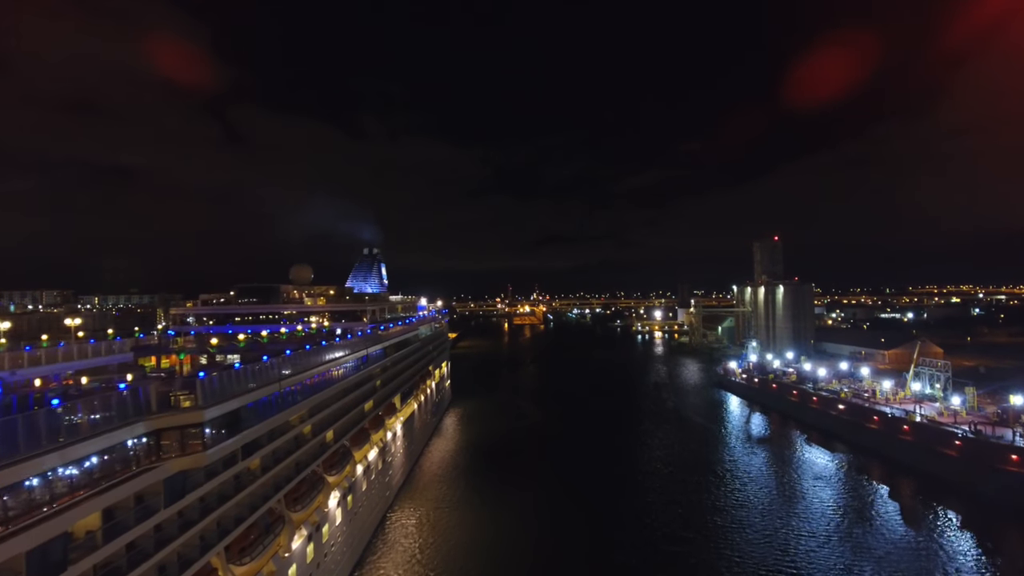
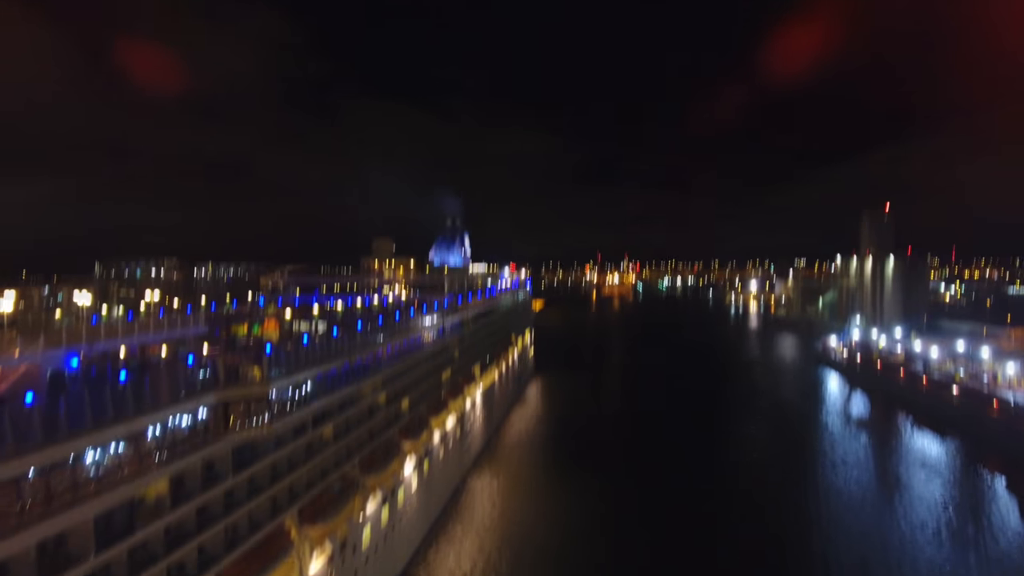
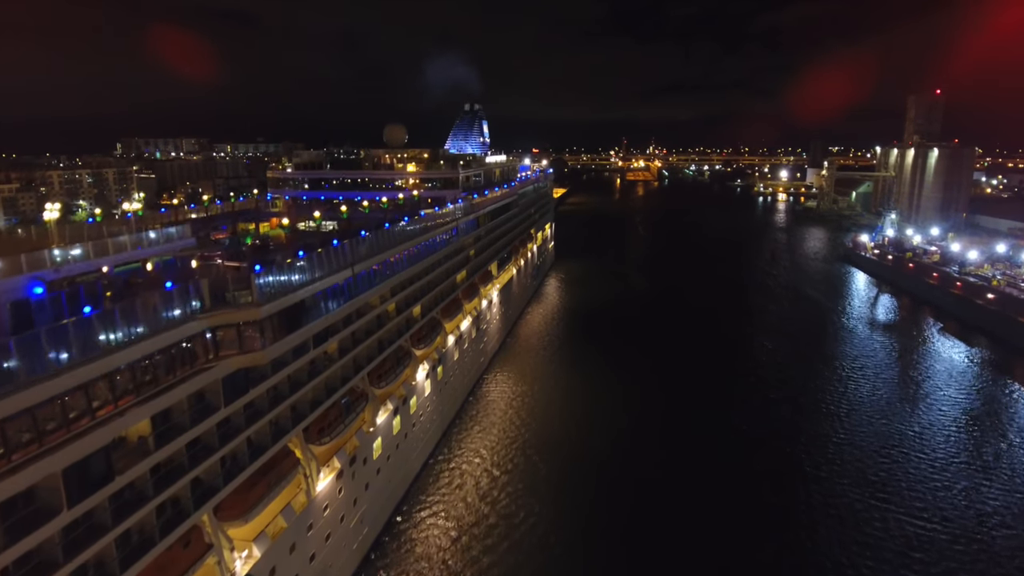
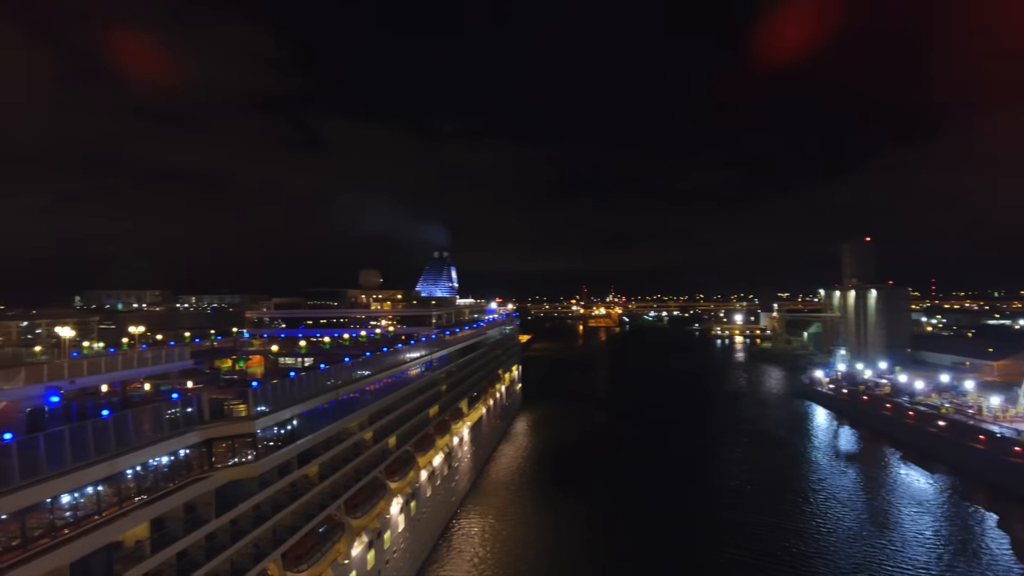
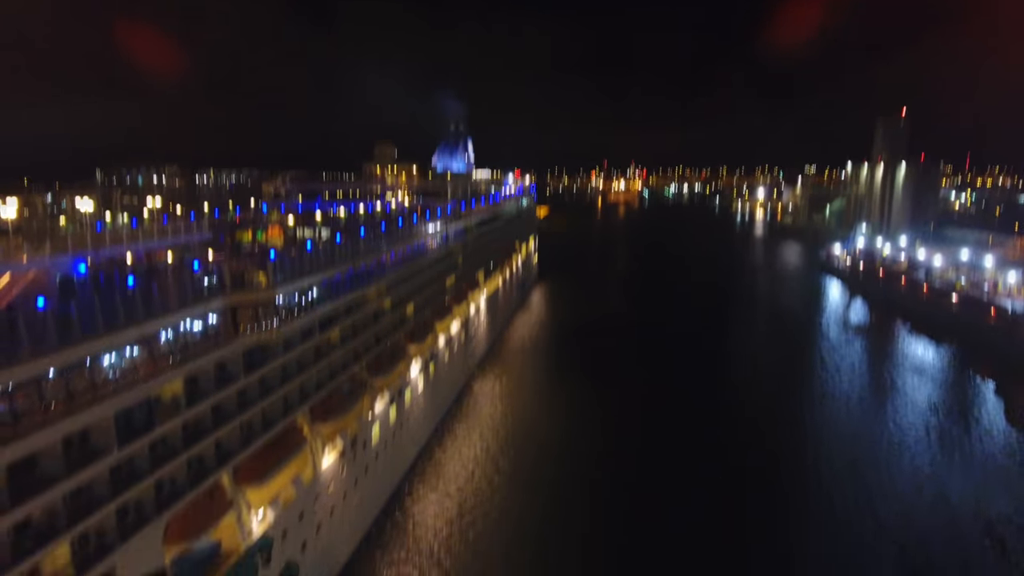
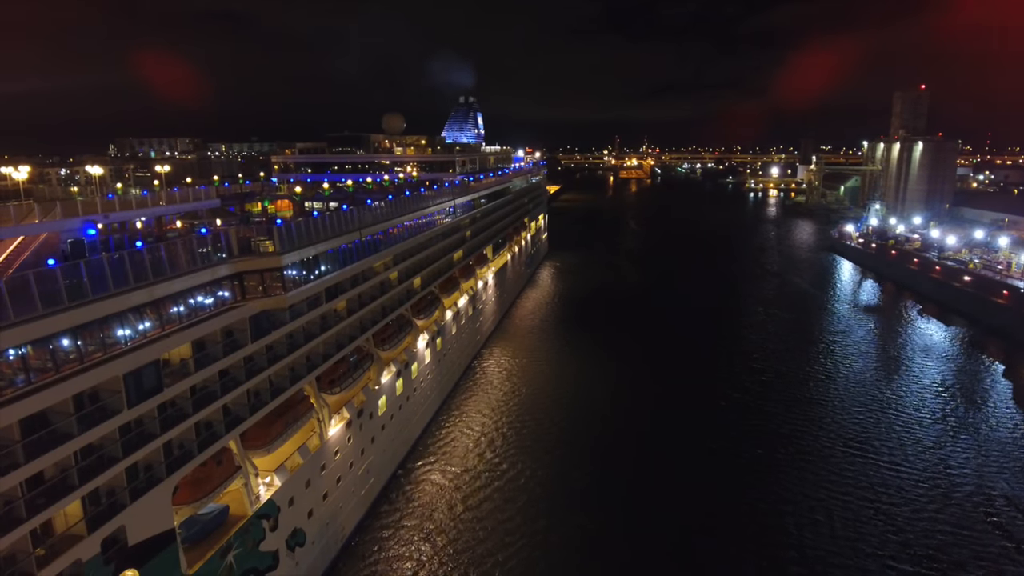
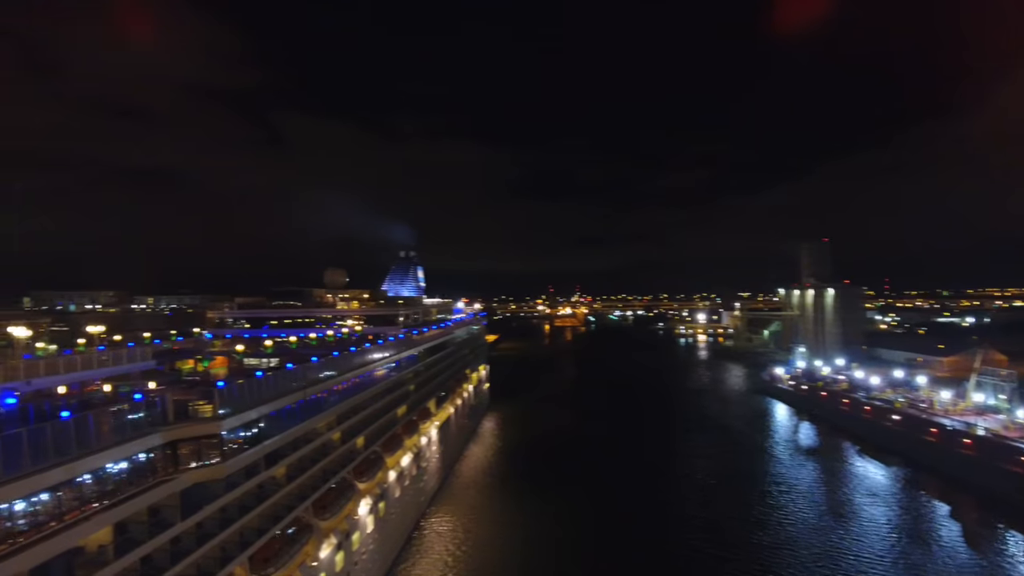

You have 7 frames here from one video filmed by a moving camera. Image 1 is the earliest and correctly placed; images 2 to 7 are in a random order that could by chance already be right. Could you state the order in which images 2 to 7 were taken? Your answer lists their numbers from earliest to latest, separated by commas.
7, 4, 2, 5, 6, 3
